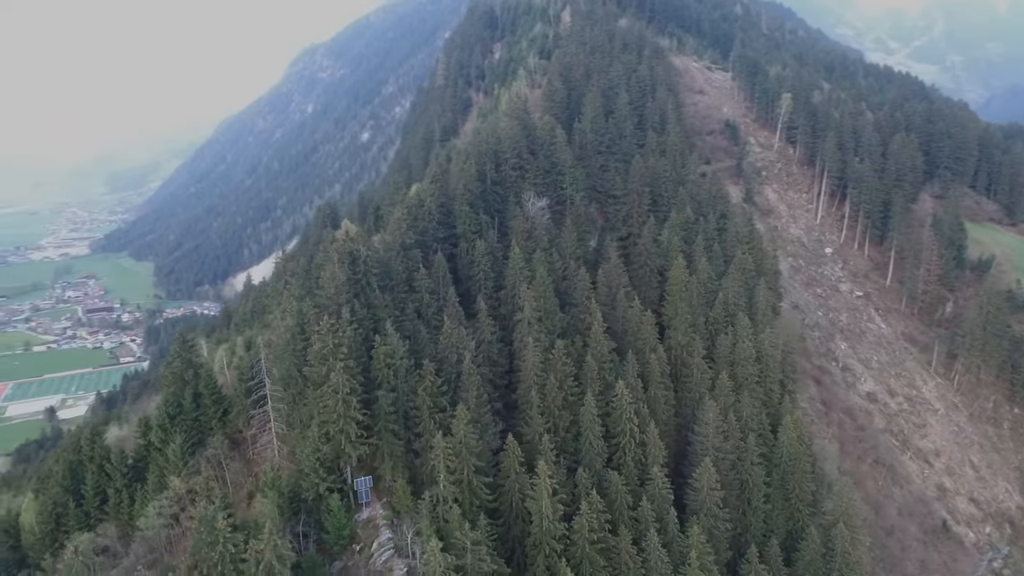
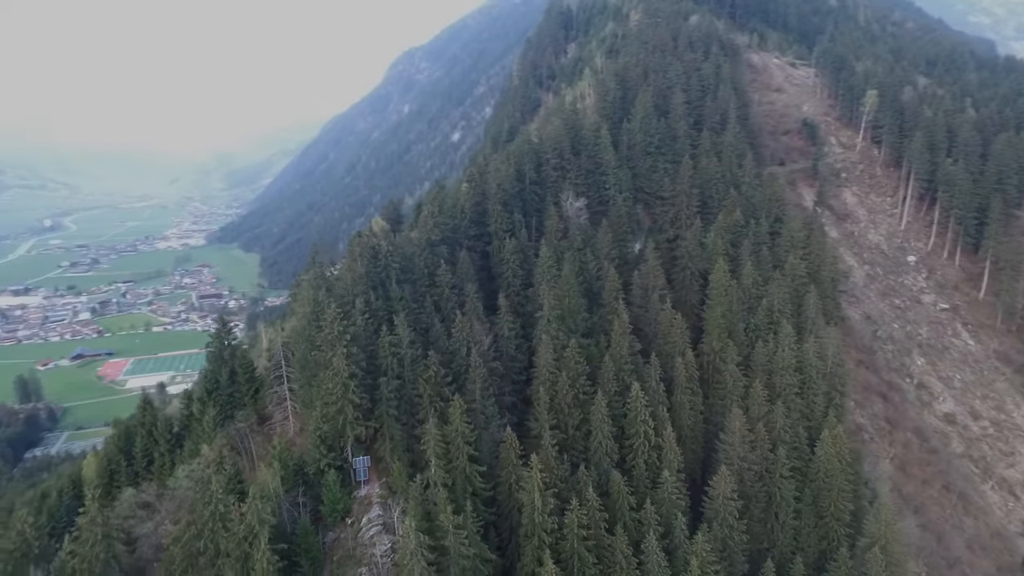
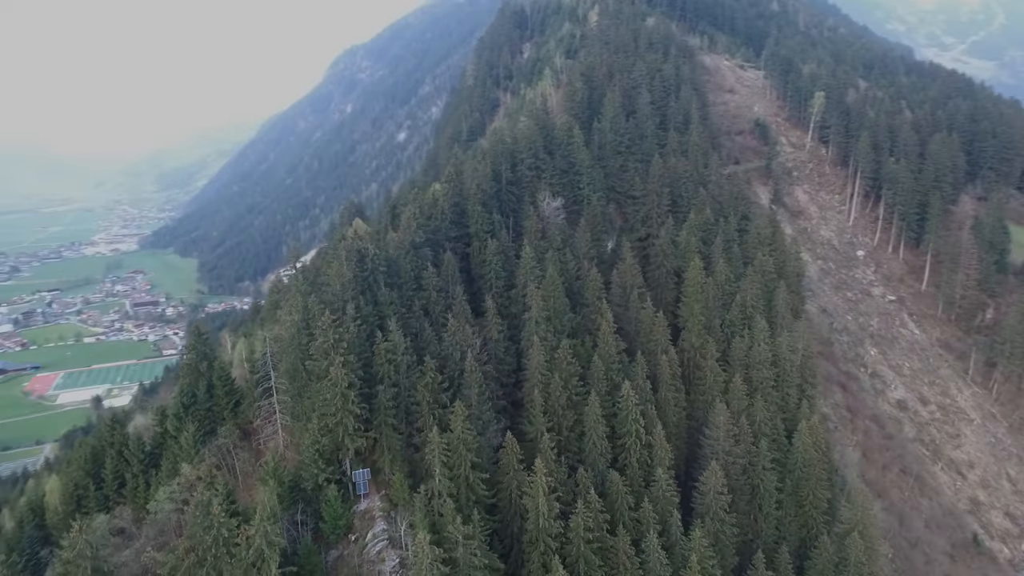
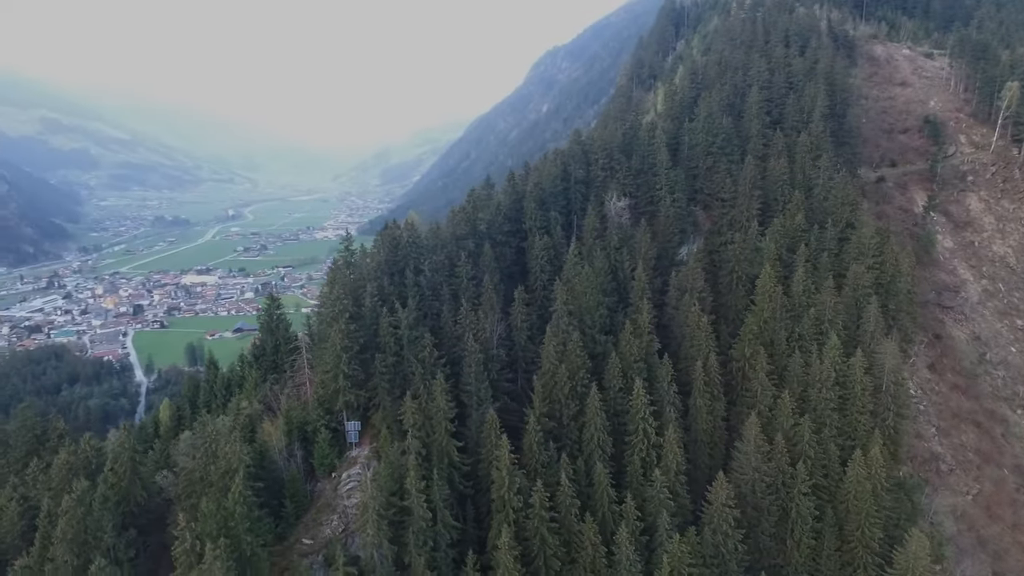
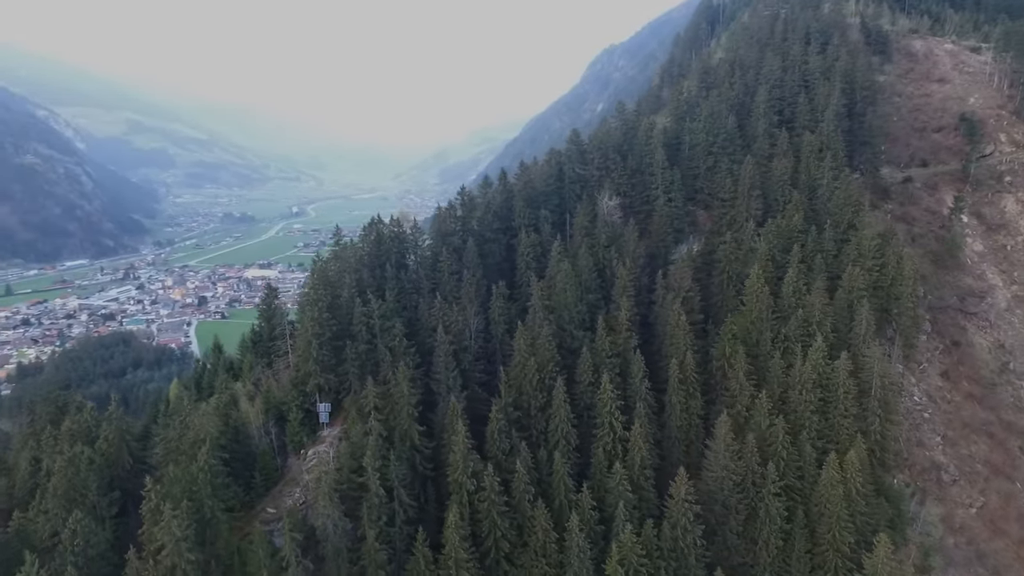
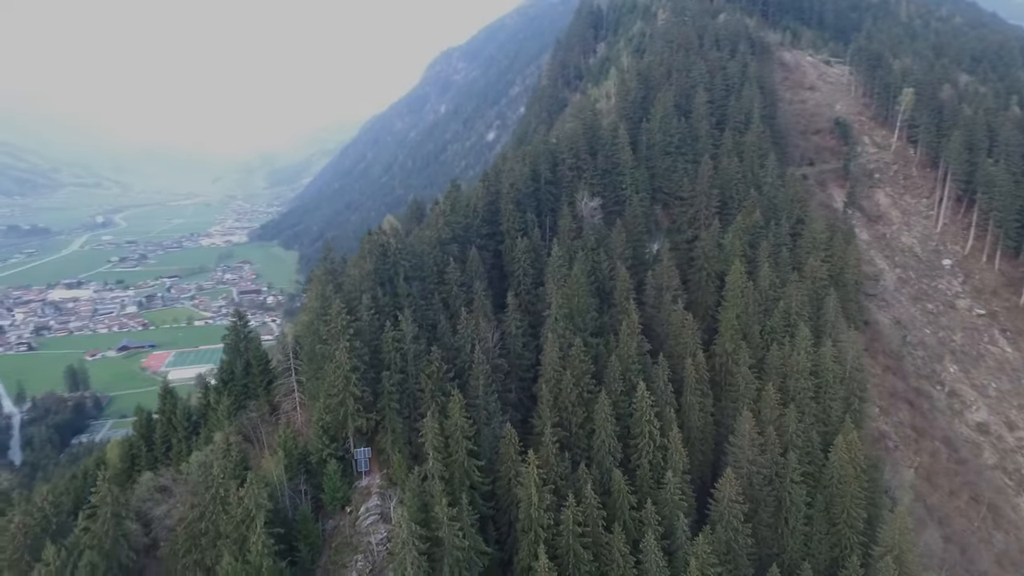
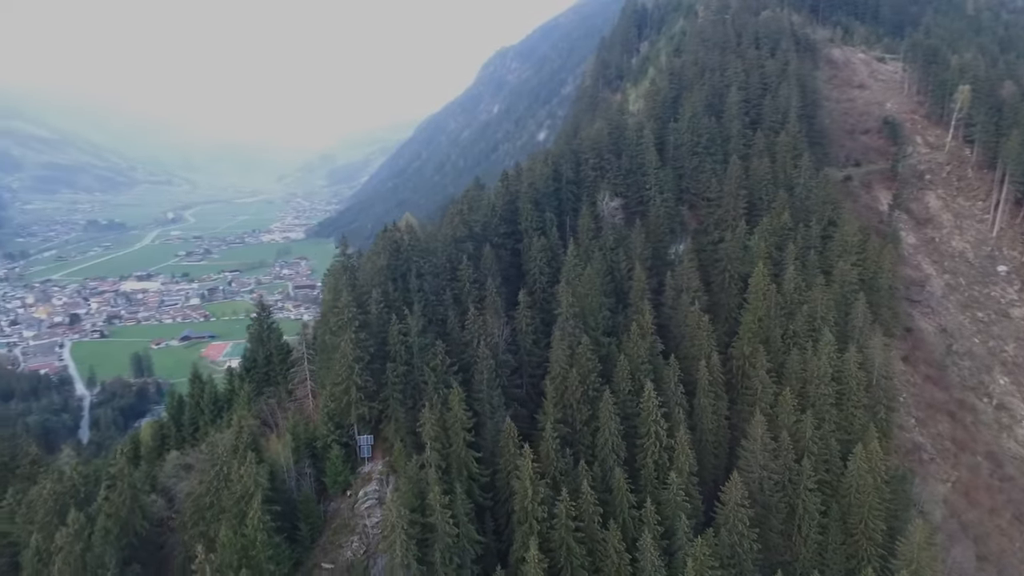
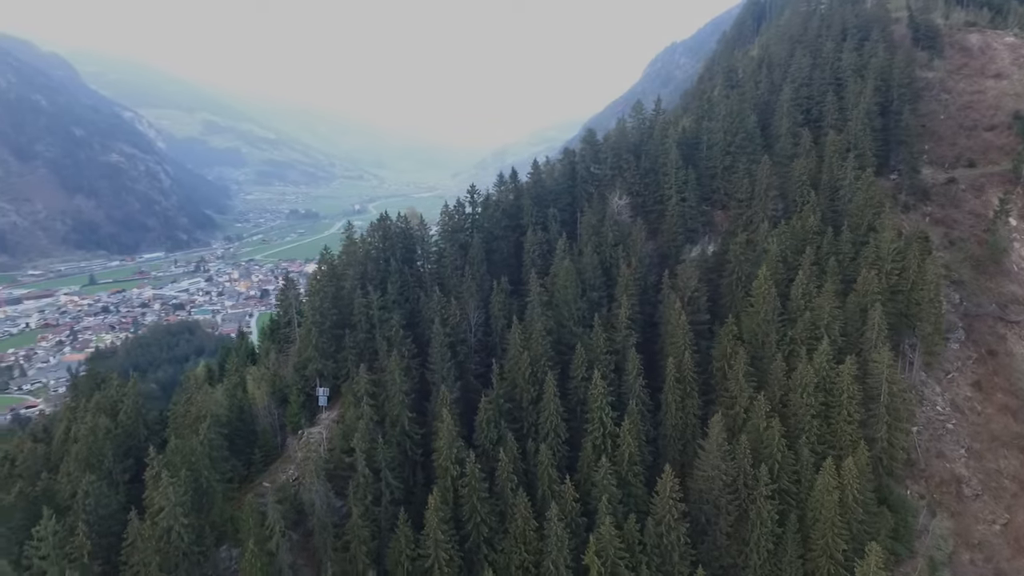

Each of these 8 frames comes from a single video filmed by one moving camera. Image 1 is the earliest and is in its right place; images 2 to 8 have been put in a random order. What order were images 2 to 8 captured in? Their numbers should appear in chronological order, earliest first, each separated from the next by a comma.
3, 2, 6, 7, 4, 5, 8
